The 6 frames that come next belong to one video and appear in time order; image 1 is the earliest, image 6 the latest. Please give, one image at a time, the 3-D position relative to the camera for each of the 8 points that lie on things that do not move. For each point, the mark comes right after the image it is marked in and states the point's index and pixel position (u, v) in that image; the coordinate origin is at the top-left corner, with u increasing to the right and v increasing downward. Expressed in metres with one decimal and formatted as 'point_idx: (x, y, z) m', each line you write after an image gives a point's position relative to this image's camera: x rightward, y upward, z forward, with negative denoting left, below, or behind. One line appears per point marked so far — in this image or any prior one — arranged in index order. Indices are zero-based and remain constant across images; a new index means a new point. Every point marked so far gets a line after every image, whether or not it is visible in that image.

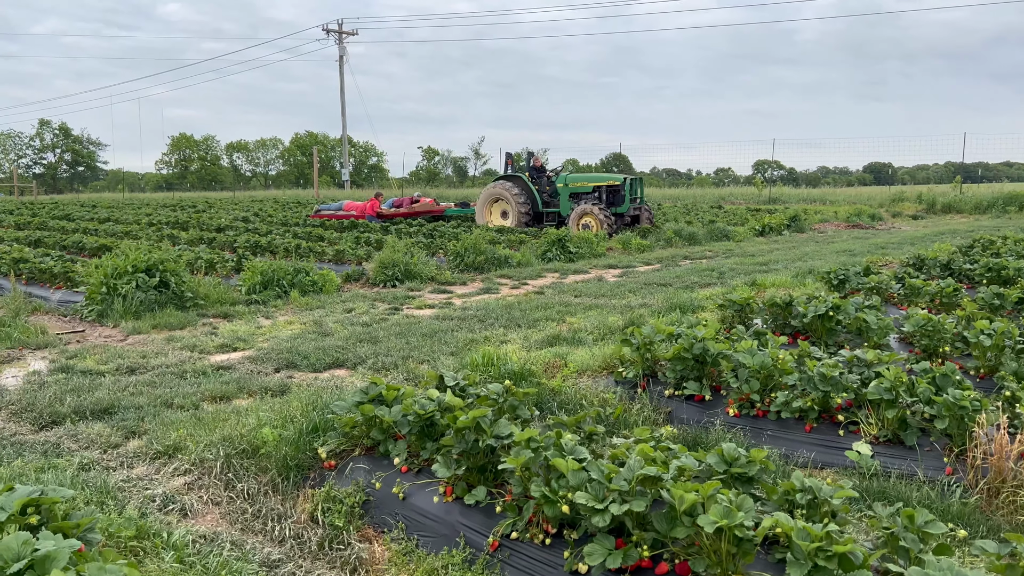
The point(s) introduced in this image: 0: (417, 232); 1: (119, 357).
0: (-1.7, +1.0, +14.4) m
1: (-2.8, -0.5, +5.9) m
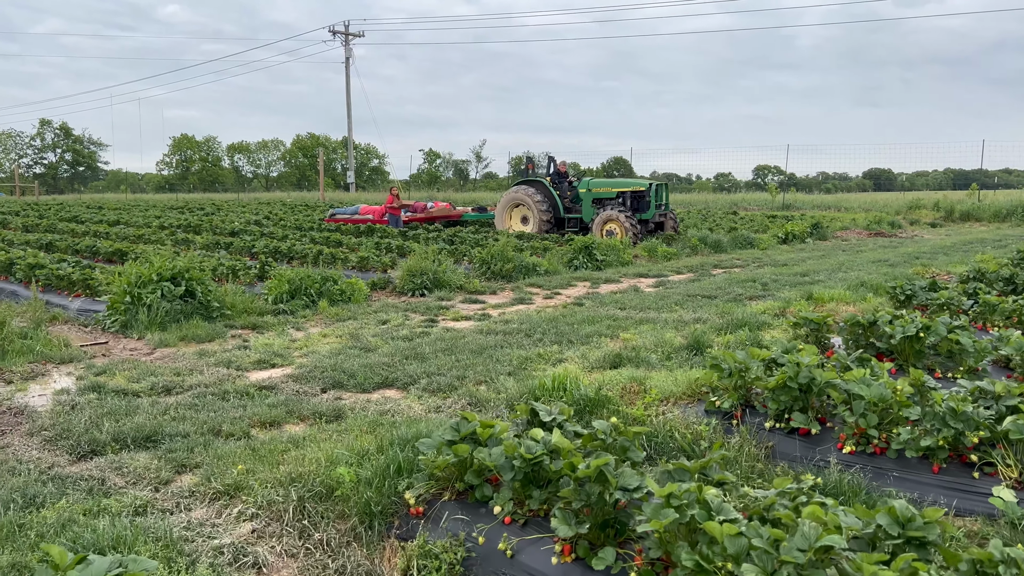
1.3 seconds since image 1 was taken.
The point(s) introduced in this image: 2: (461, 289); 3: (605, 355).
0: (-1.3, +0.8, +14.0) m
1: (-2.4, -0.6, +5.5) m
2: (-0.6, 0.0, +10.0) m
3: (+0.6, -0.5, +5.5) m
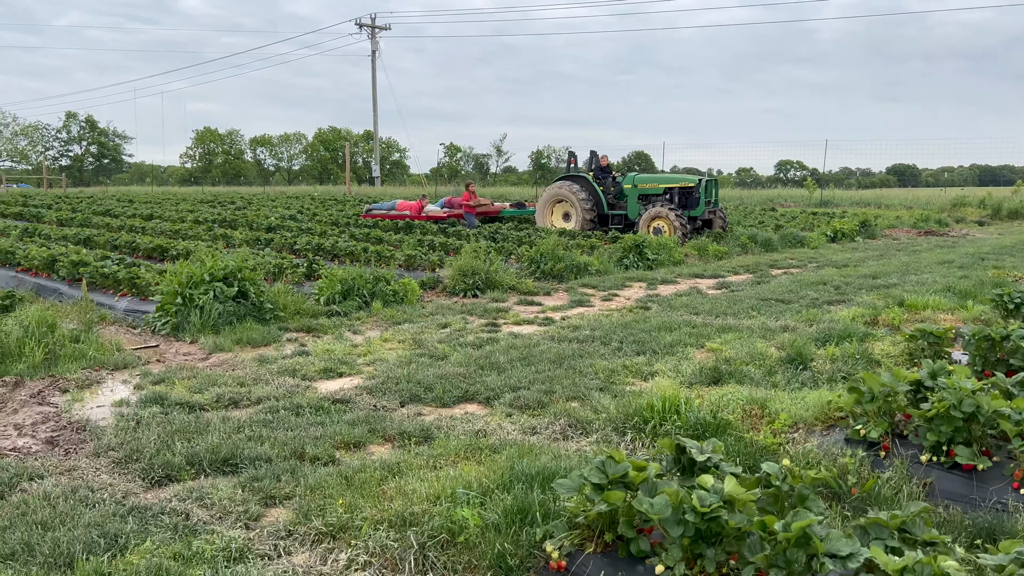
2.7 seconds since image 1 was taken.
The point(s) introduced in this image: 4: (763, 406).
0: (-0.5, +0.9, +13.7) m
1: (-1.9, -0.6, +5.2) m
2: (0.0, 0.0, +9.6) m
3: (+1.2, -0.5, +5.1) m
4: (+1.2, -0.6, +4.0) m
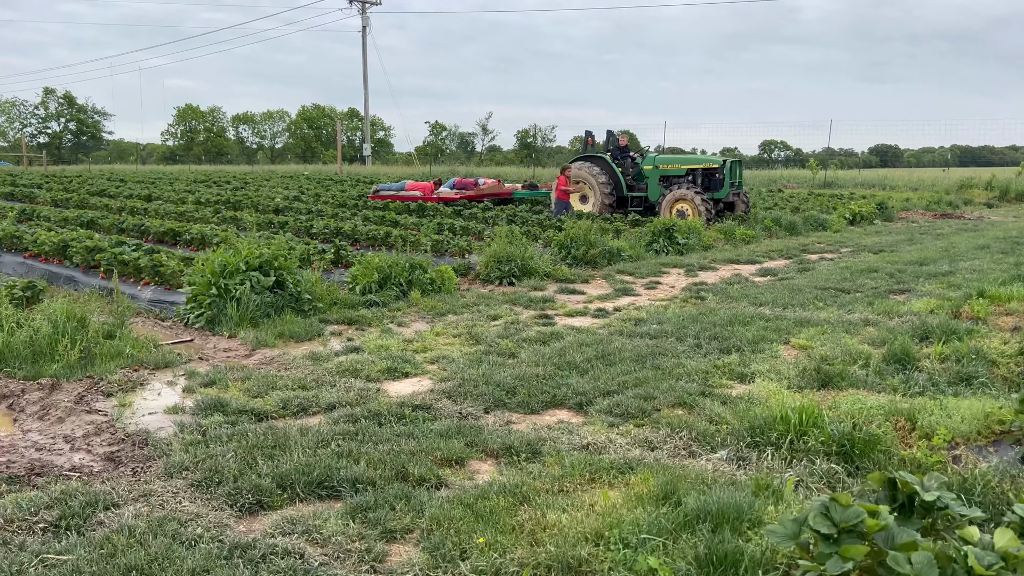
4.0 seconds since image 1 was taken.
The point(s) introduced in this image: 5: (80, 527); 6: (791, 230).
0: (-0.2, +1.1, +13.2) m
1: (-1.4, -0.6, +4.8) m
2: (+0.4, +0.1, +9.2) m
3: (+1.7, -0.5, +4.8) m
4: (+1.7, -0.6, +3.6) m
5: (-1.5, -0.8, +2.9) m
6: (+4.8, +1.0, +14.2) m
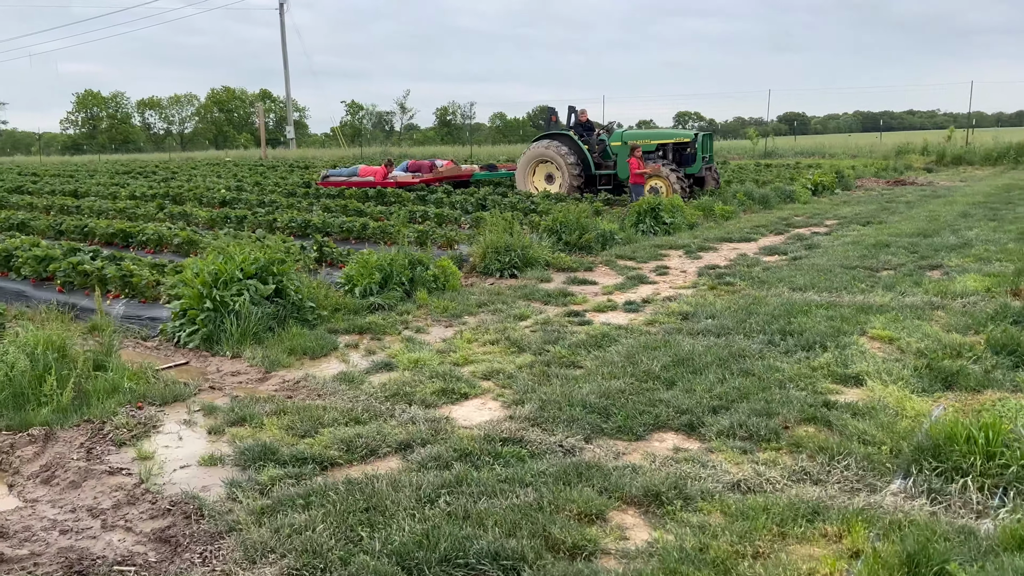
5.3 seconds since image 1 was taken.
0: (-0.6, +1.3, +12.5) m
1: (-1.0, -0.7, +4.0) m
2: (+0.4, +0.2, +8.6) m
3: (+2.1, -0.4, +4.3) m
4: (+2.2, -0.5, +3.2) m
5: (-0.9, -1.0, +2.2) m
6: (+4.3, +1.4, +14.0) m
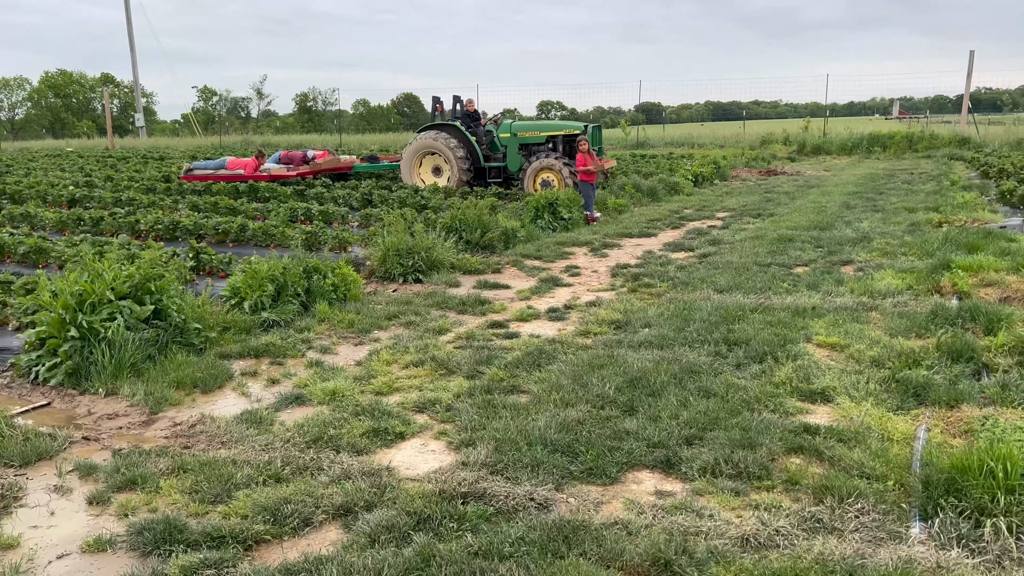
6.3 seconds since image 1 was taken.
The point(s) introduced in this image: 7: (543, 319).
0: (-2.2, +1.3, +11.7) m
1: (-1.2, -0.8, +3.4) m
2: (-0.5, +0.2, +8.1) m
3: (+1.8, -0.5, +4.1) m
4: (+2.1, -0.6, +3.0) m
5: (-0.8, -1.1, +1.5) m
6: (+2.4, +1.6, +14.0) m
7: (+0.2, -0.2, +6.0) m
